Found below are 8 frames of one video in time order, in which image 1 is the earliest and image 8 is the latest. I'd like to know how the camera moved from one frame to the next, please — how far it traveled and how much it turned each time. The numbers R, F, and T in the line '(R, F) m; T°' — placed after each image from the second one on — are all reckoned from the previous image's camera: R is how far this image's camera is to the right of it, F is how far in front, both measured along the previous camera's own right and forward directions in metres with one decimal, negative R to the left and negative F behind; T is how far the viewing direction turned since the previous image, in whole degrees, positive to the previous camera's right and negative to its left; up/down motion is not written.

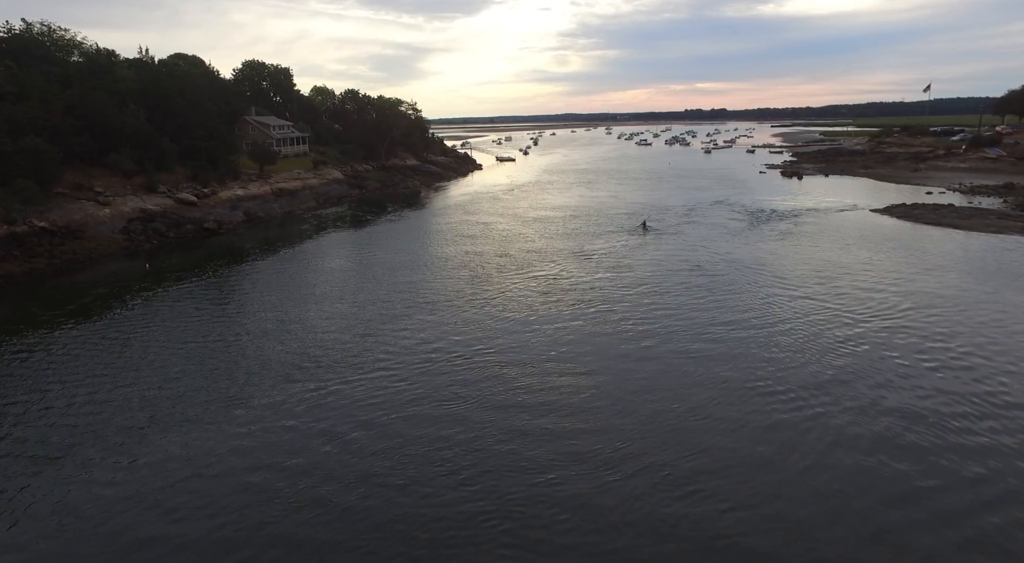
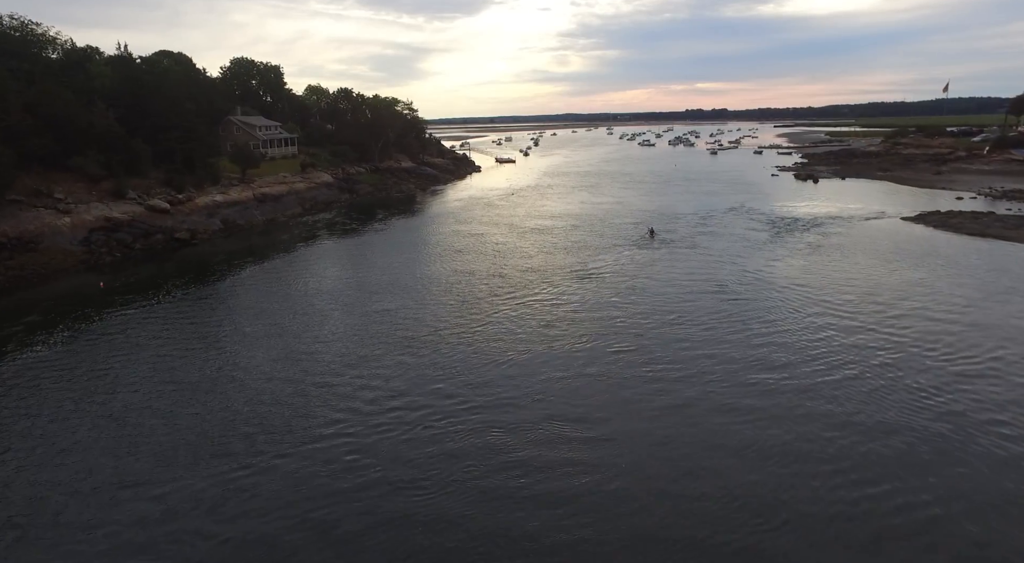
(+0.1, +4.1) m; 0°
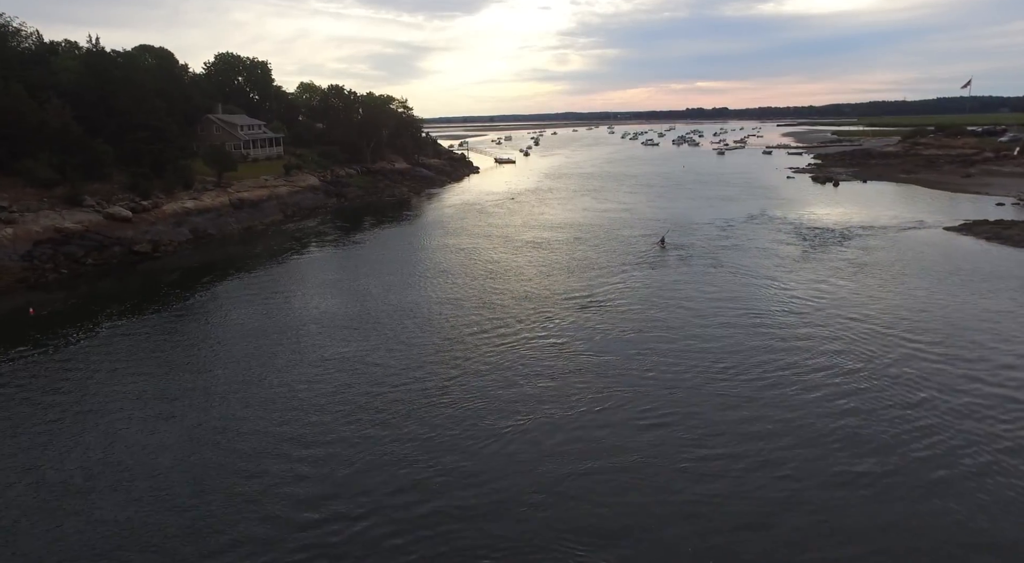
(+0.1, +4.8) m; 0°
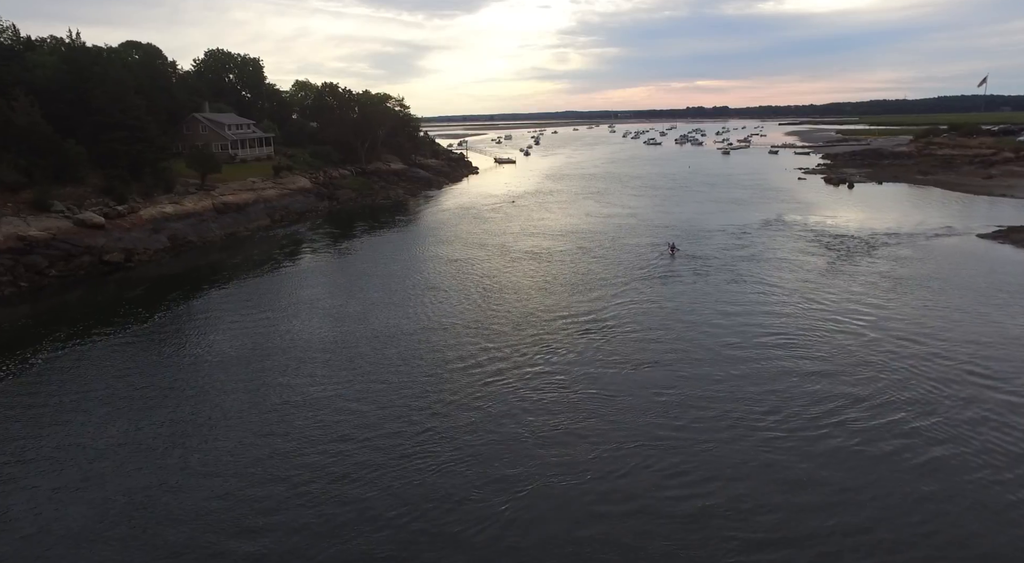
(0.0, +3.0) m; 0°
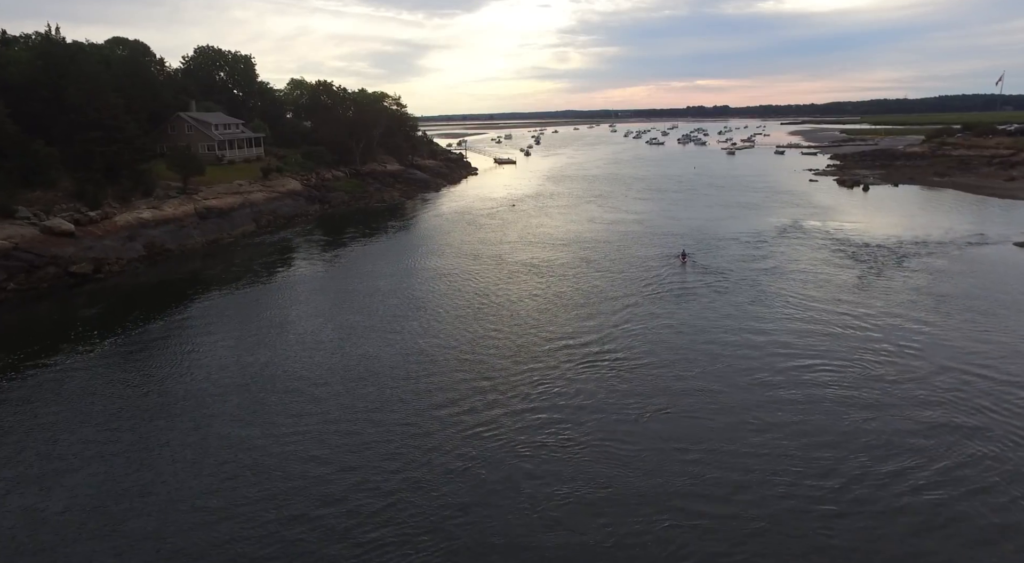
(0.0, +2.9) m; 0°
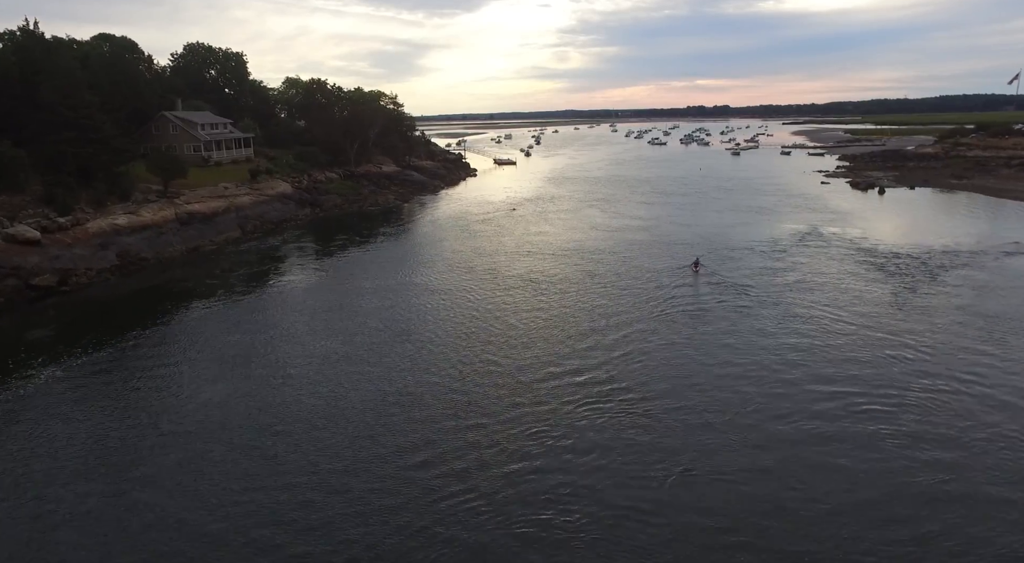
(0.0, +2.8) m; 0°
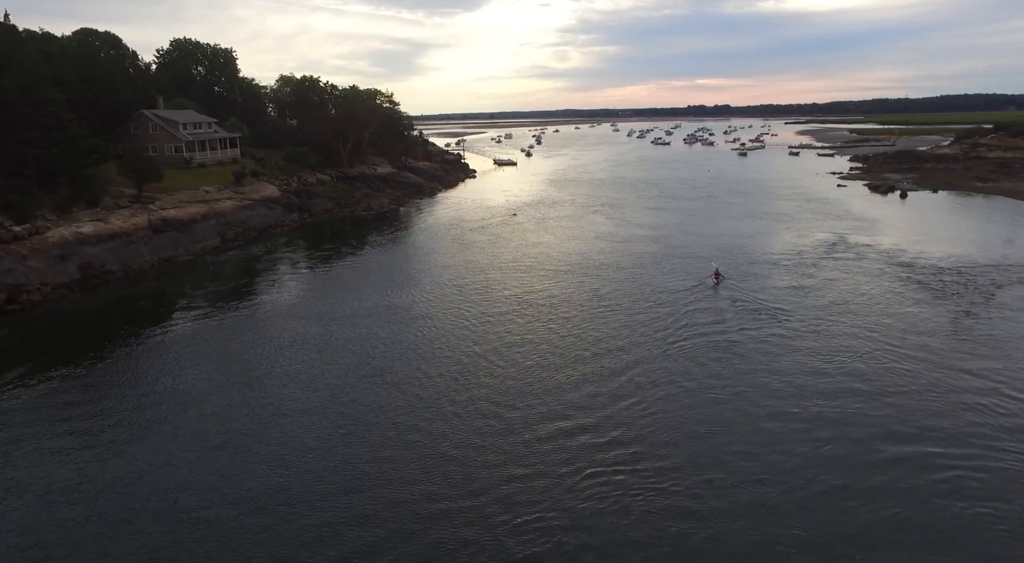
(-0.1, +3.5) m; 0°
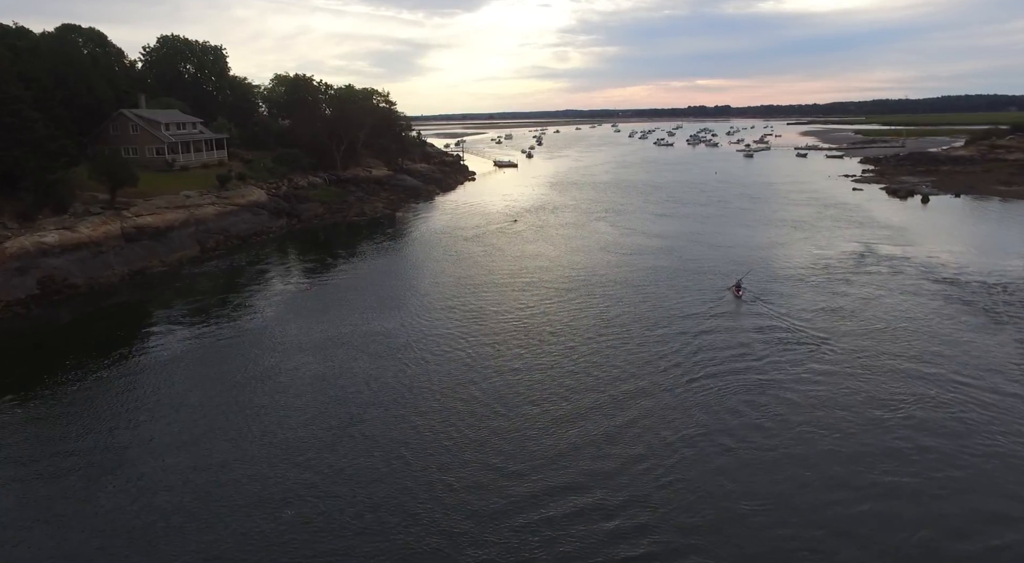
(-0.1, +3.0) m; 0°
